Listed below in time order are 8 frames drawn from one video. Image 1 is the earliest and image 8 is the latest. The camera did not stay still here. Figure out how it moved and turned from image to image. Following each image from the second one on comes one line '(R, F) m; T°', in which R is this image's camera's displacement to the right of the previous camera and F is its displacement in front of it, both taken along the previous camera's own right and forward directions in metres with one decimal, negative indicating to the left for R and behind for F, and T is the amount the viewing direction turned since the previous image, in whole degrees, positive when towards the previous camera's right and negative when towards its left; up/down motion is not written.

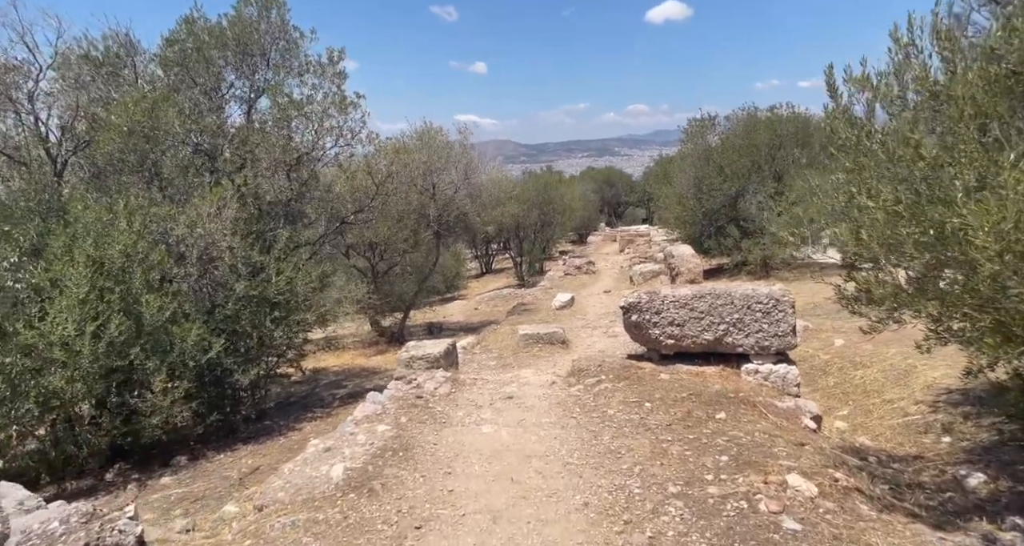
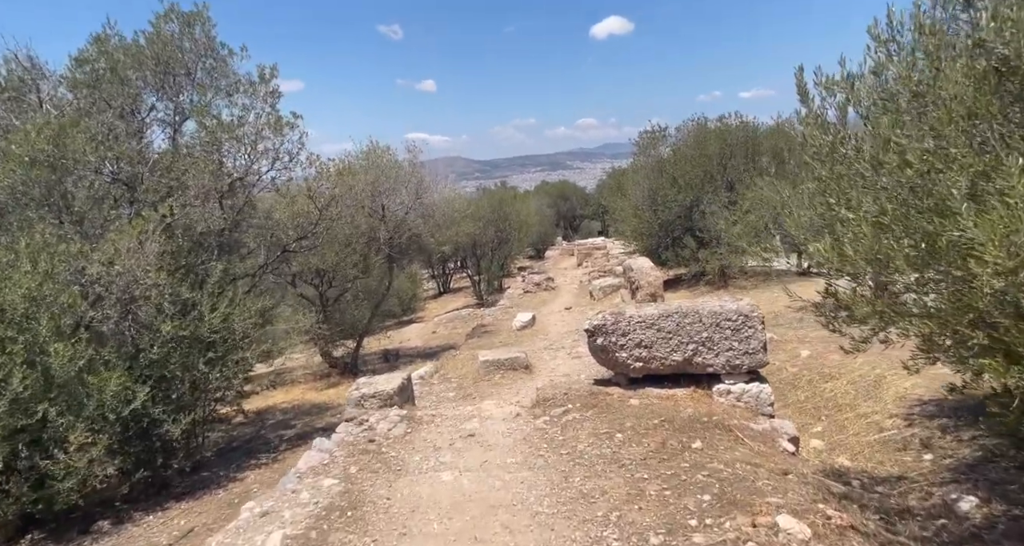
(0.0, +0.5) m; +4°
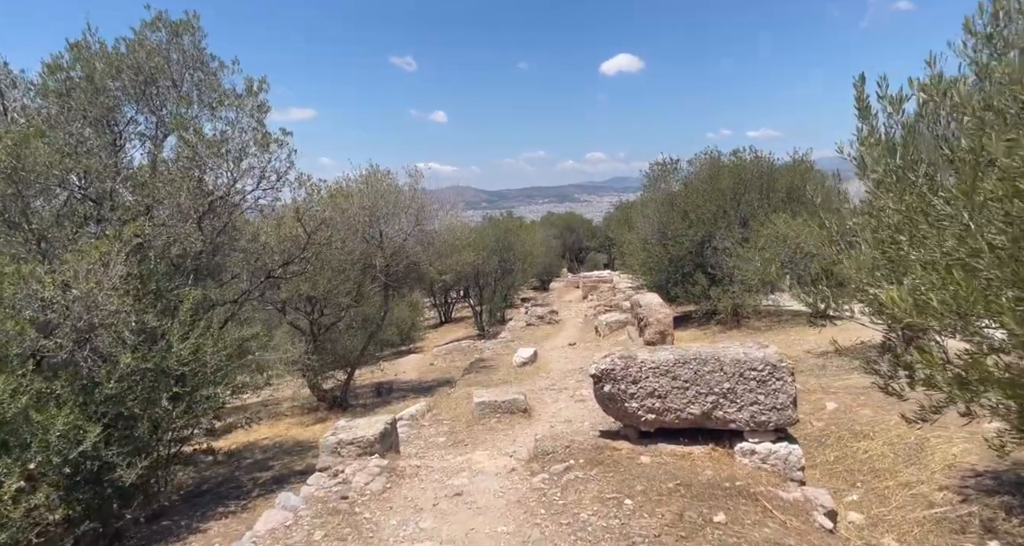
(+0.1, +0.7) m; 0°
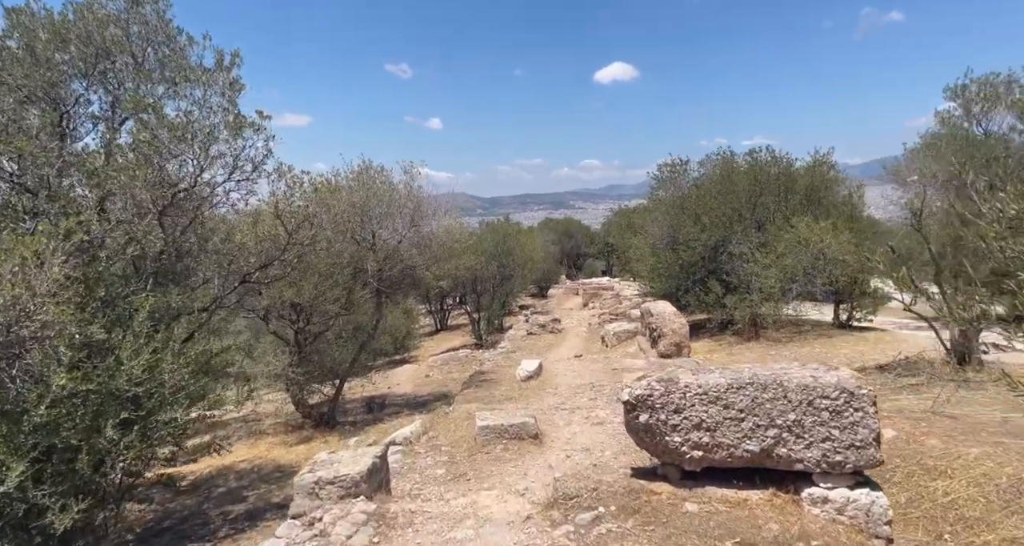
(-0.2, +1.1) m; 0°
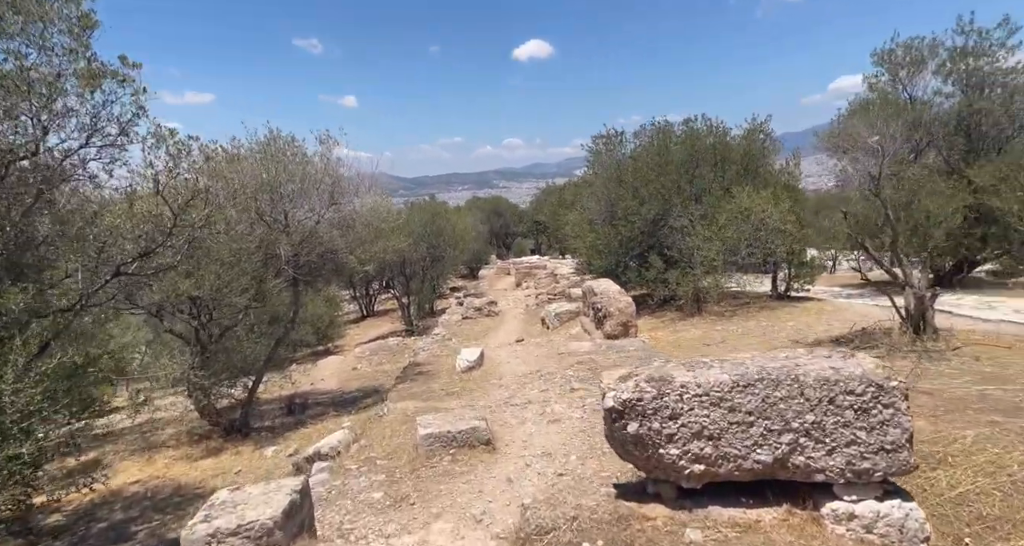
(-0.2, +1.1) m; +7°
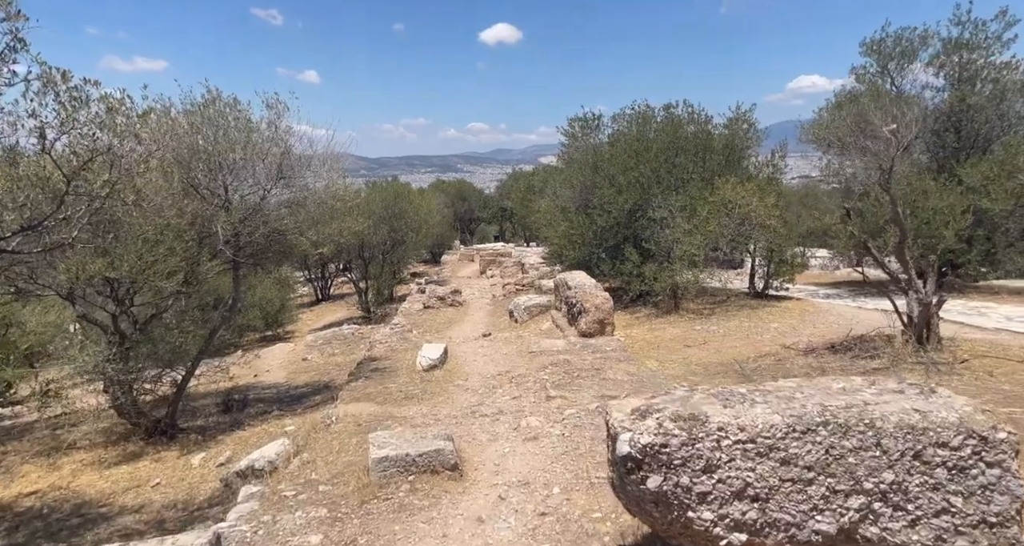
(-0.1, +1.1) m; +4°
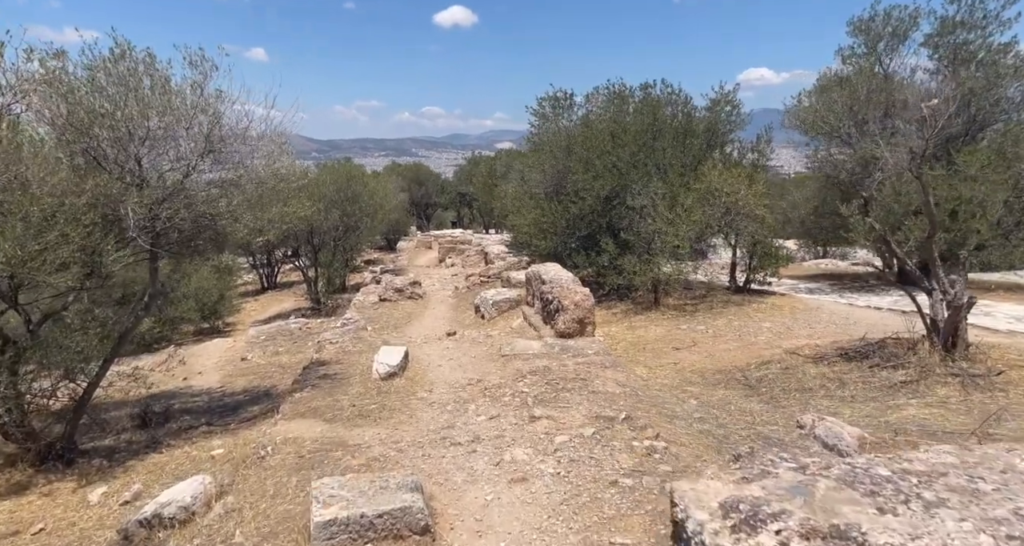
(-0.2, +1.3) m; +4°
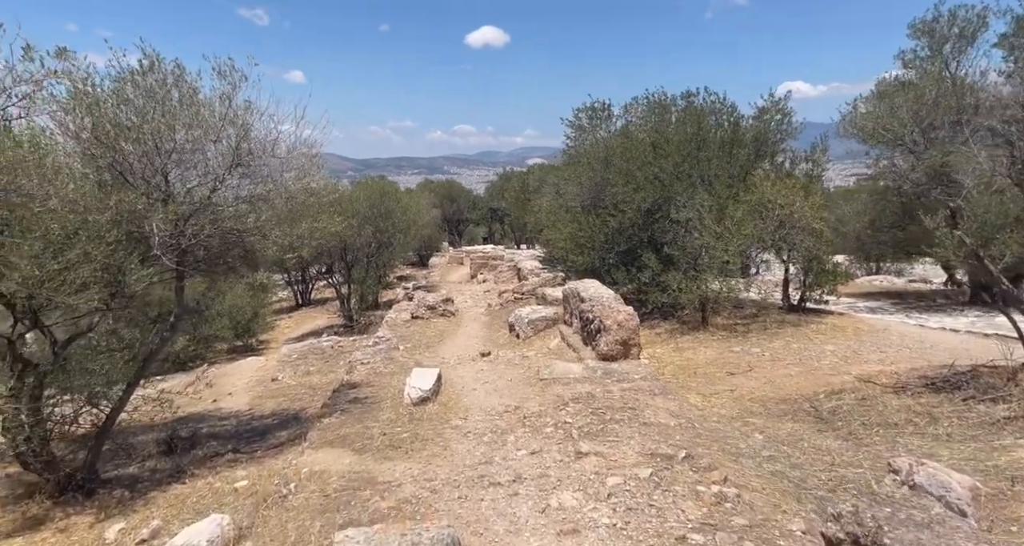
(-0.1, +0.6) m; -3°
